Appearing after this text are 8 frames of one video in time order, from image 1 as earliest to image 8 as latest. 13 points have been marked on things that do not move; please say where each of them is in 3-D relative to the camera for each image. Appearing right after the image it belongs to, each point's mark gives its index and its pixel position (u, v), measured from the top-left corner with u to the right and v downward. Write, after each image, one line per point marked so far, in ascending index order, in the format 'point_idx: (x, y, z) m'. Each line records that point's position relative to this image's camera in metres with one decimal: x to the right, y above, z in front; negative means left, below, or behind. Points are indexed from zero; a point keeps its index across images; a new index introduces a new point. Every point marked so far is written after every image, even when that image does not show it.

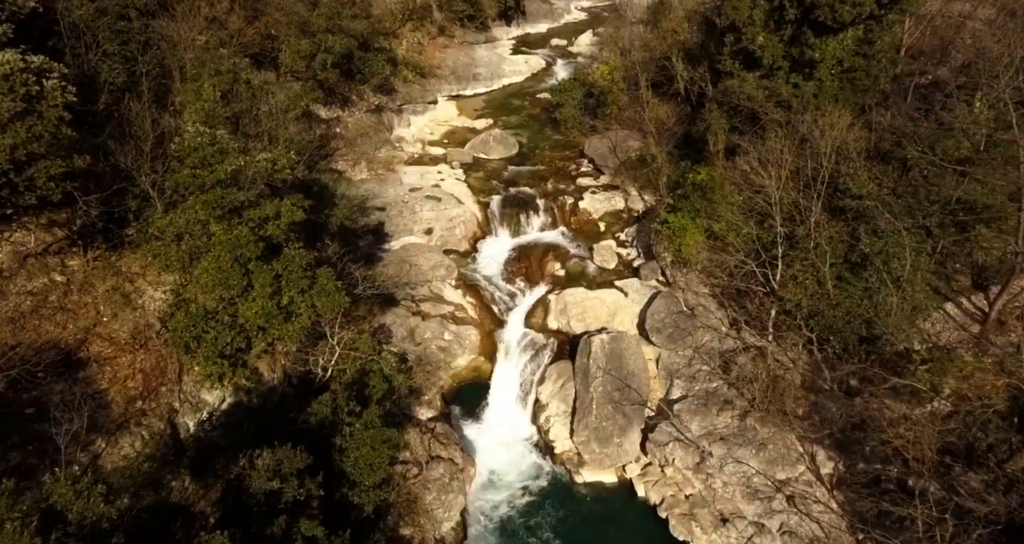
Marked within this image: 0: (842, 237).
0: (+9.6, +1.0, +19.0) m
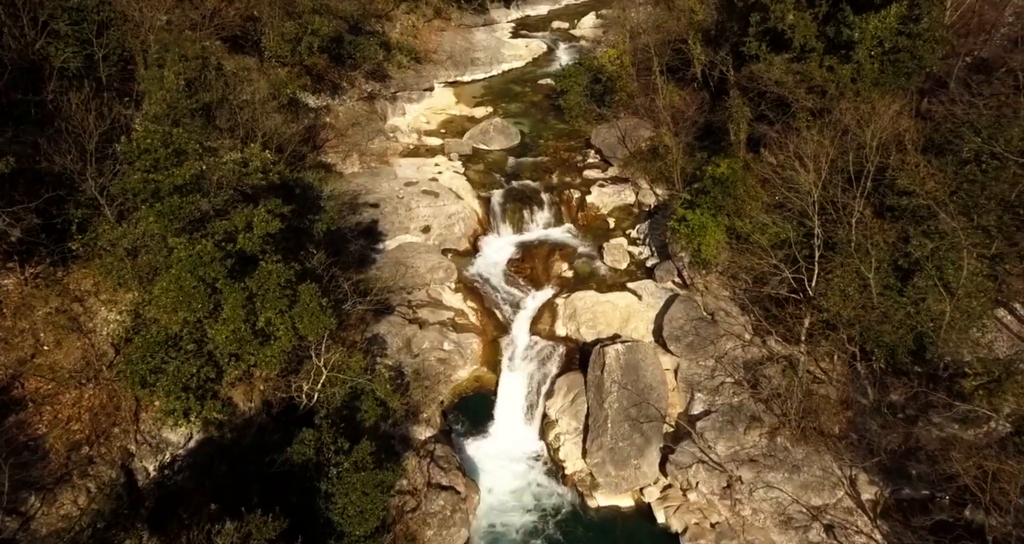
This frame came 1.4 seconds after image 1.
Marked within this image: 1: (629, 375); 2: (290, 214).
0: (+9.8, +0.8, +17.0) m
1: (+3.6, -3.2, +20.0) m
2: (-5.6, +1.4, +16.3) m
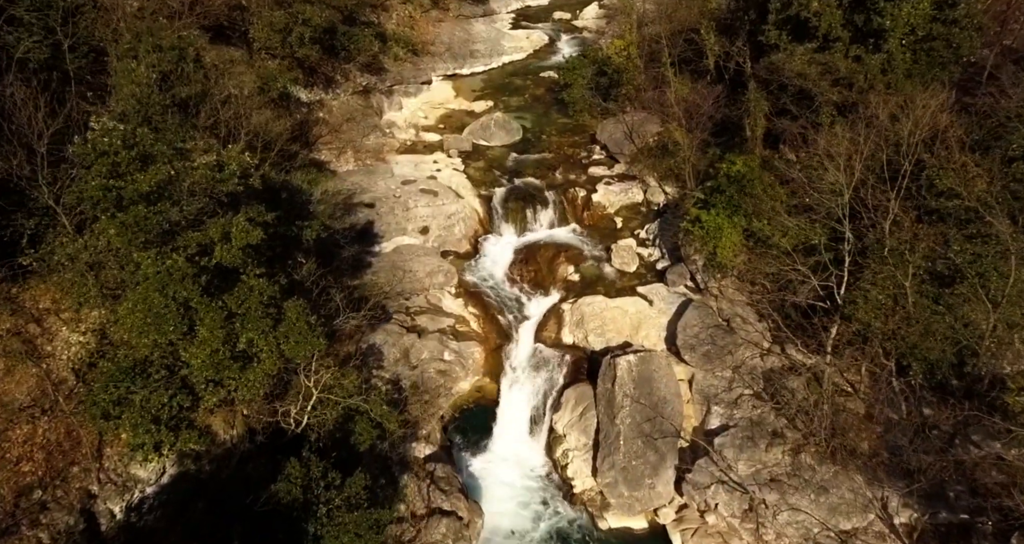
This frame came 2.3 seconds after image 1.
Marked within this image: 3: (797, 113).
0: (+9.9, +0.7, +15.7) m
1: (+3.7, -3.3, +18.7) m
2: (-5.4, +1.2, +15.0) m
3: (+8.7, +4.8, +19.9) m
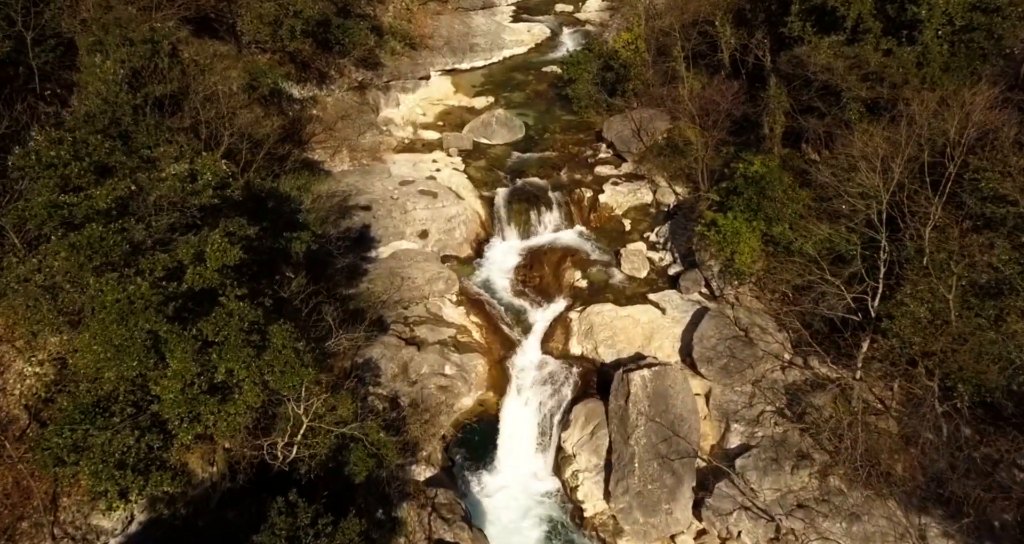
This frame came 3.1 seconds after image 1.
0: (+10.1, +0.4, +14.5) m
1: (+3.9, -3.6, +17.5) m
2: (-5.3, +0.9, +13.8) m
3: (+8.8, +4.6, +18.6) m
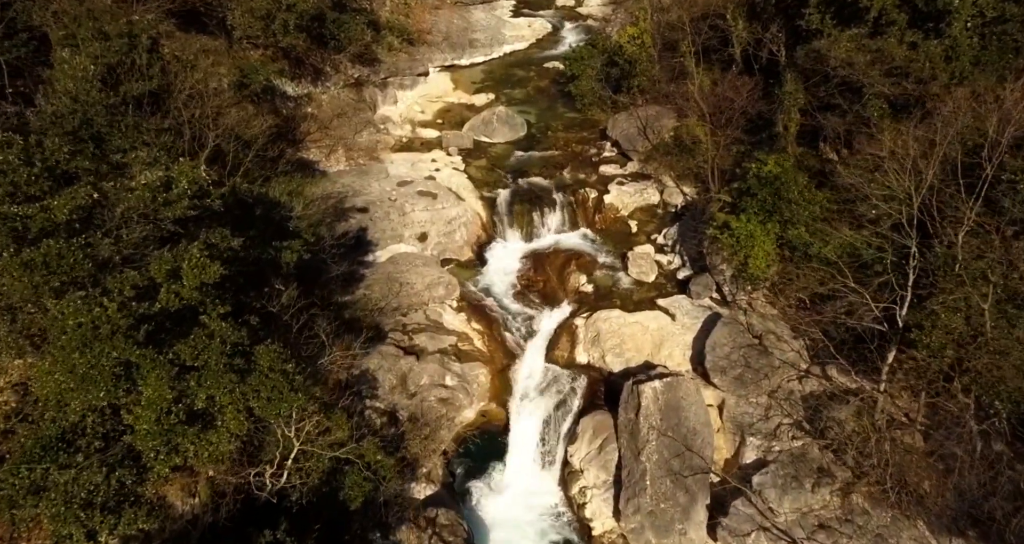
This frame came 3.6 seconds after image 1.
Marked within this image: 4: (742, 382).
0: (+10.2, +0.2, +13.6) m
1: (+4.0, -3.7, +16.6) m
2: (-5.1, +0.7, +12.8) m
3: (+8.9, +4.5, +17.7) m
4: (+6.1, -2.9, +17.3) m
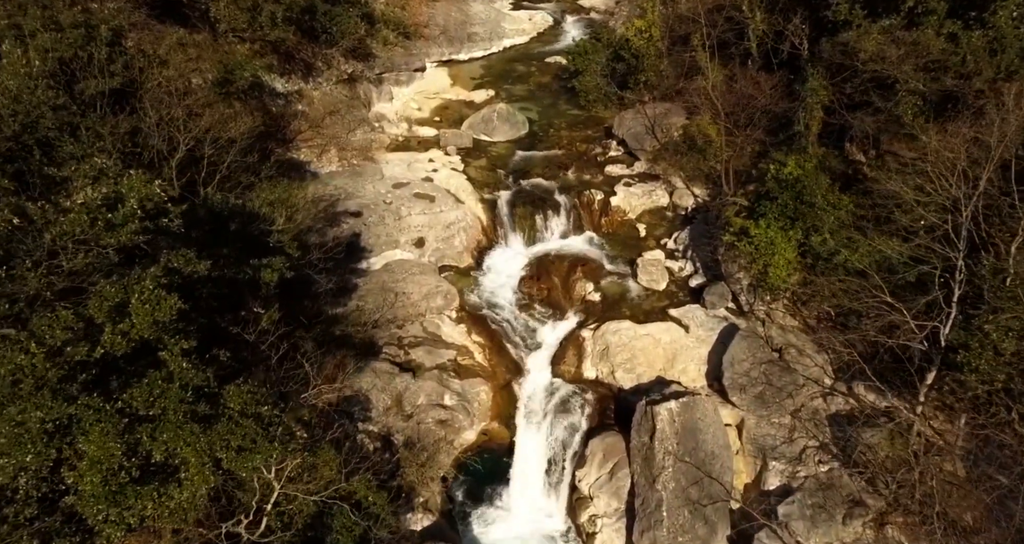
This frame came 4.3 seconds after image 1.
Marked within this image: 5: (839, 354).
0: (+10.3, 0.0, +12.4) m
1: (+4.1, -4.0, +15.4) m
2: (-5.0, +0.4, +11.5) m
3: (+9.0, +4.2, +16.4) m
4: (+6.2, -3.2, +16.1) m
5: (+8.4, -2.1, +16.8) m
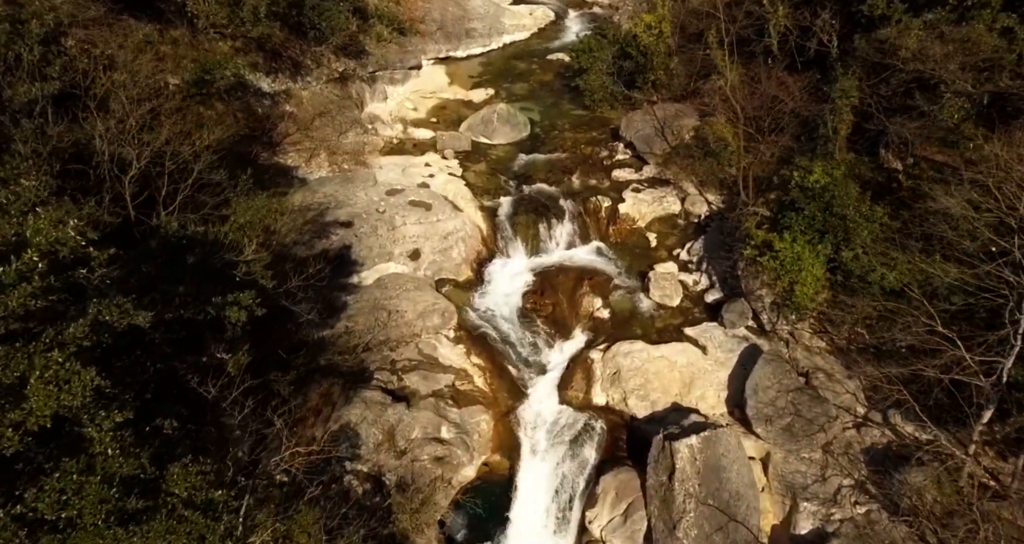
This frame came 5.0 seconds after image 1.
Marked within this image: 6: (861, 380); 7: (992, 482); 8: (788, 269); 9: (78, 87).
0: (+10.4, -0.5, +10.9) m
1: (+4.2, -4.5, +13.9) m
2: (-4.9, -0.1, +10.0) m
3: (+9.1, +3.7, +14.9) m
4: (+6.3, -3.7, +14.6) m
5: (+8.5, -2.6, +15.3) m
6: (+8.3, -2.6, +15.4) m
7: (+9.6, -4.2, +13.1) m
8: (+6.7, 0.0, +15.7) m
9: (-7.9, +3.7, +12.6) m
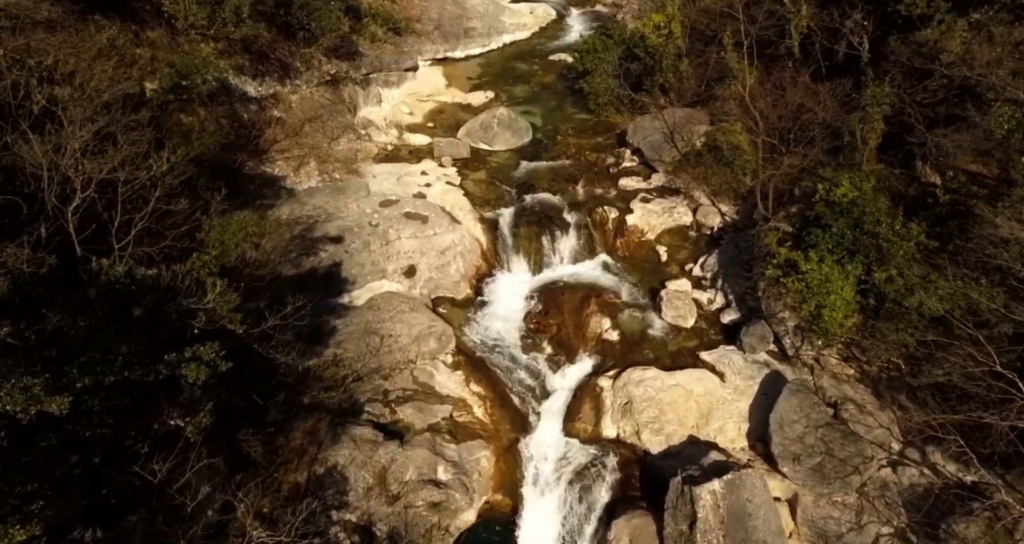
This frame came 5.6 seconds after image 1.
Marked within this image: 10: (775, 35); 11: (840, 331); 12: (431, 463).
0: (+10.5, -1.1, +9.6) m
1: (+4.3, -5.0, +12.6) m
2: (-4.9, -0.7, +8.7) m
3: (+9.1, +3.2, +13.6) m
4: (+6.4, -4.2, +13.3) m
5: (+8.6, -3.1, +14.0) m
6: (+8.4, -3.1, +14.1) m
7: (+9.7, -4.8, +11.8) m
8: (+6.7, -0.5, +14.4) m
9: (-7.8, +3.2, +11.2) m
10: (+7.6, +7.1, +19.5) m
11: (+7.3, -1.3, +14.4) m
12: (-1.8, -4.1, +14.3) m
